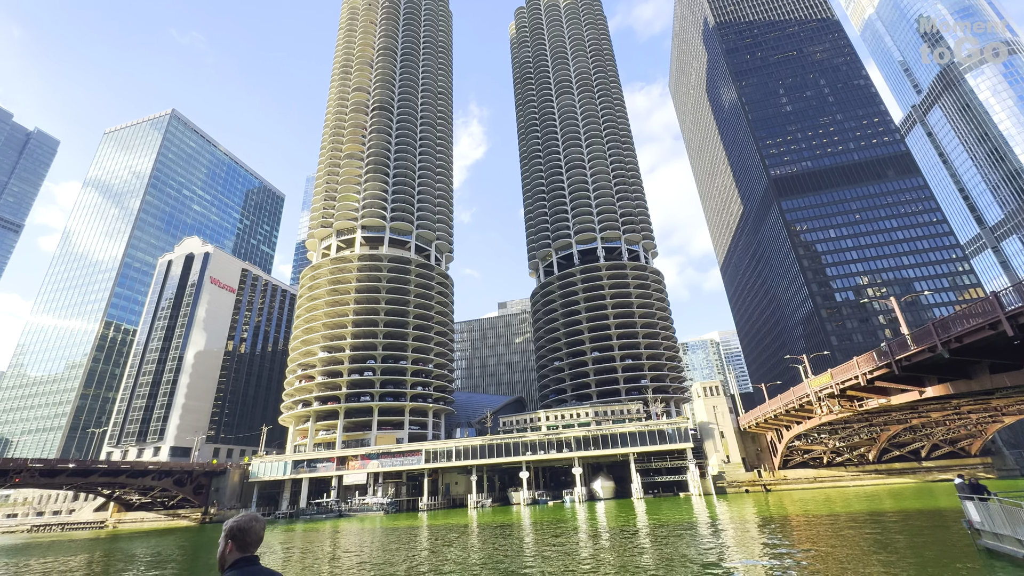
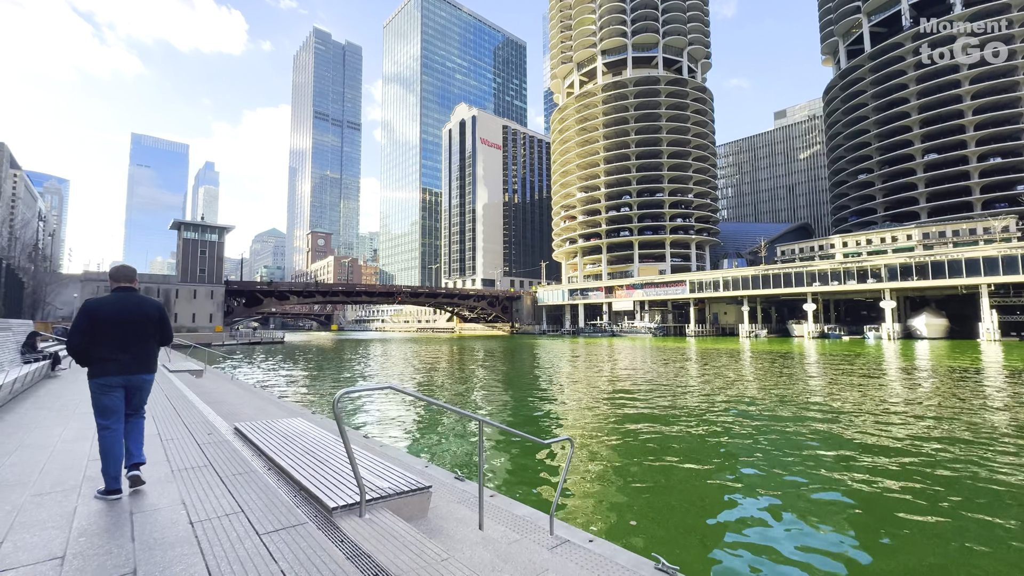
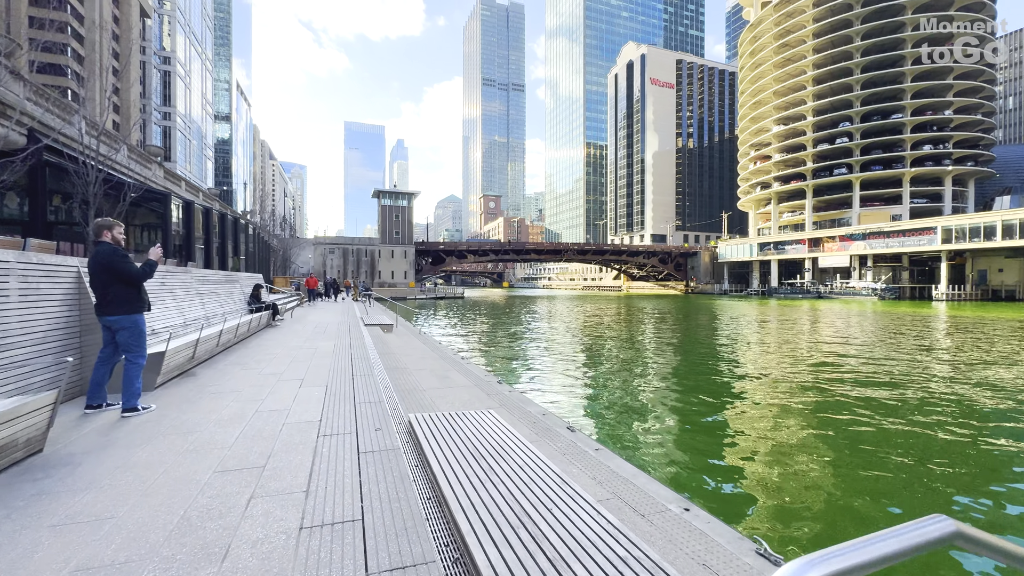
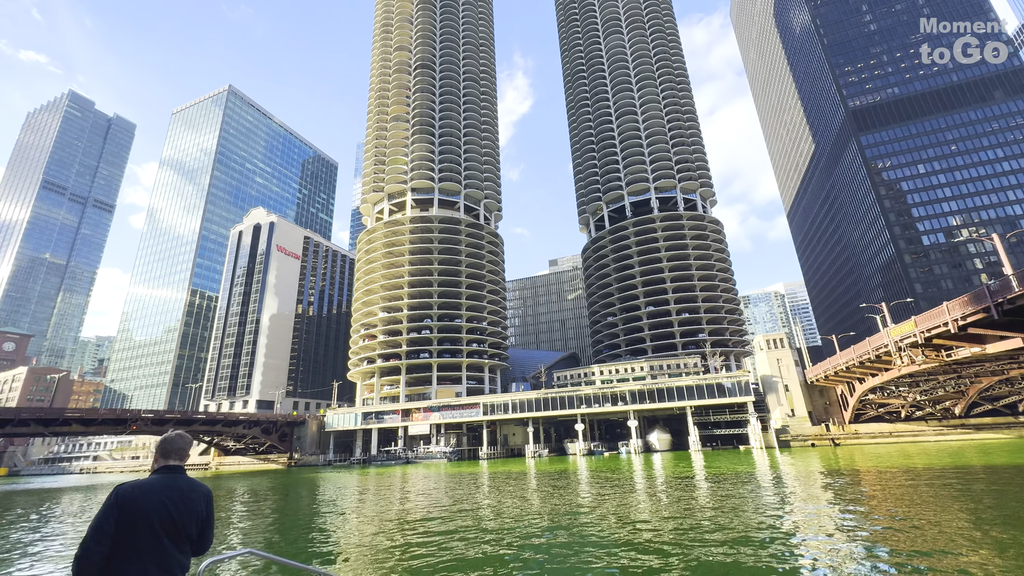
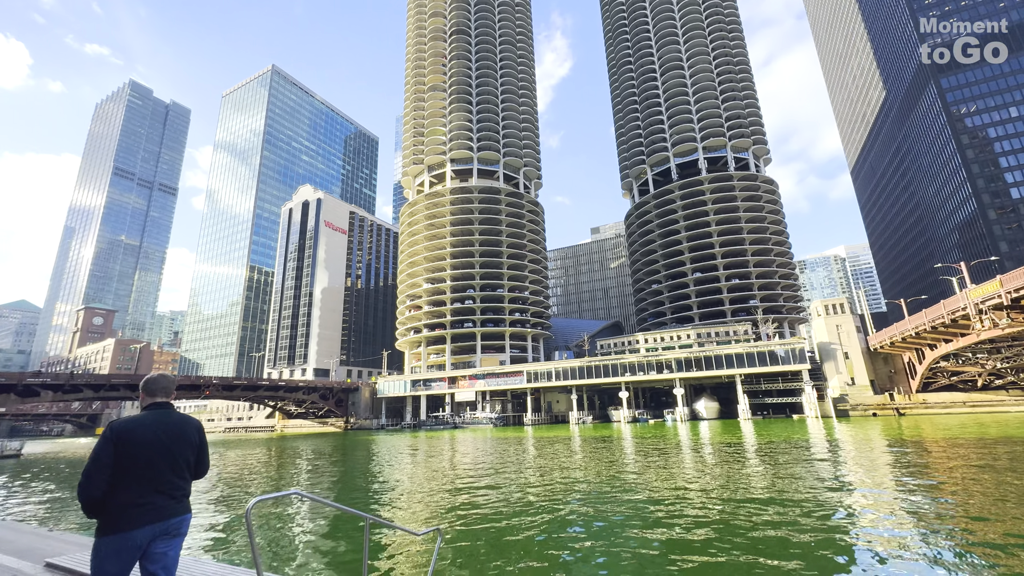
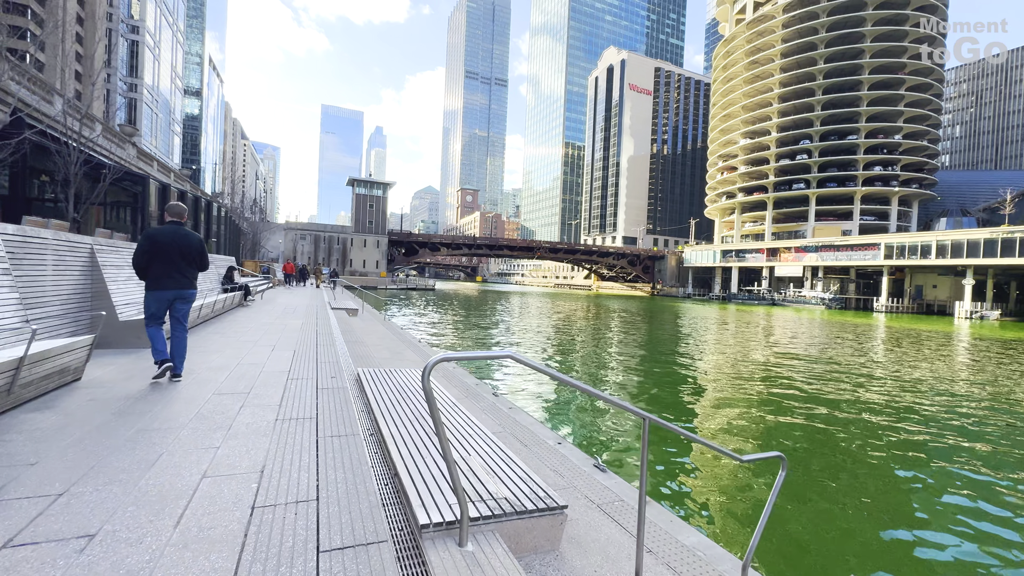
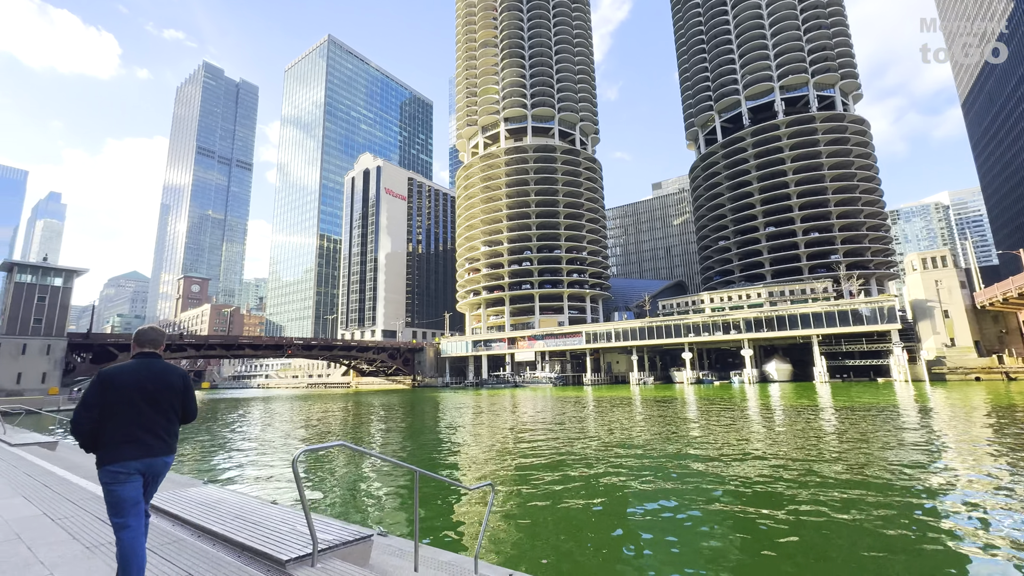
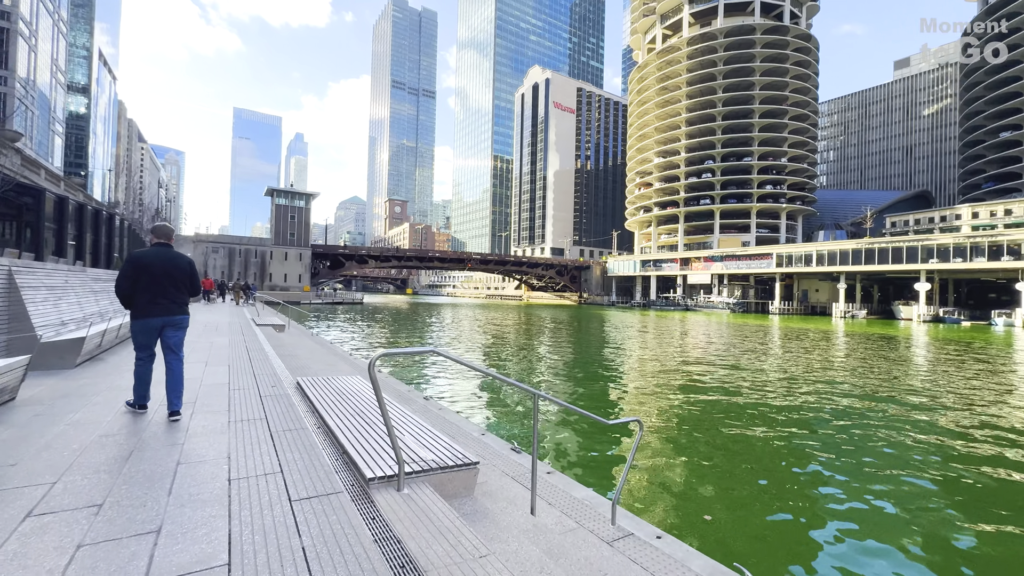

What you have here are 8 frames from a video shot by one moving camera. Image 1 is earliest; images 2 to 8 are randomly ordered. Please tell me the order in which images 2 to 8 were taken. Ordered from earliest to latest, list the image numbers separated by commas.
4, 5, 7, 2, 8, 6, 3
